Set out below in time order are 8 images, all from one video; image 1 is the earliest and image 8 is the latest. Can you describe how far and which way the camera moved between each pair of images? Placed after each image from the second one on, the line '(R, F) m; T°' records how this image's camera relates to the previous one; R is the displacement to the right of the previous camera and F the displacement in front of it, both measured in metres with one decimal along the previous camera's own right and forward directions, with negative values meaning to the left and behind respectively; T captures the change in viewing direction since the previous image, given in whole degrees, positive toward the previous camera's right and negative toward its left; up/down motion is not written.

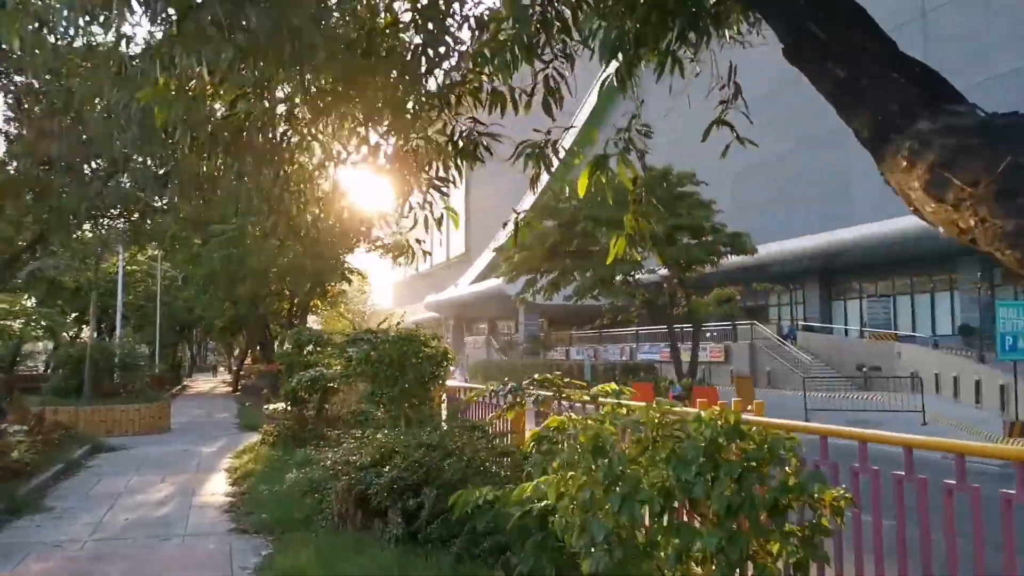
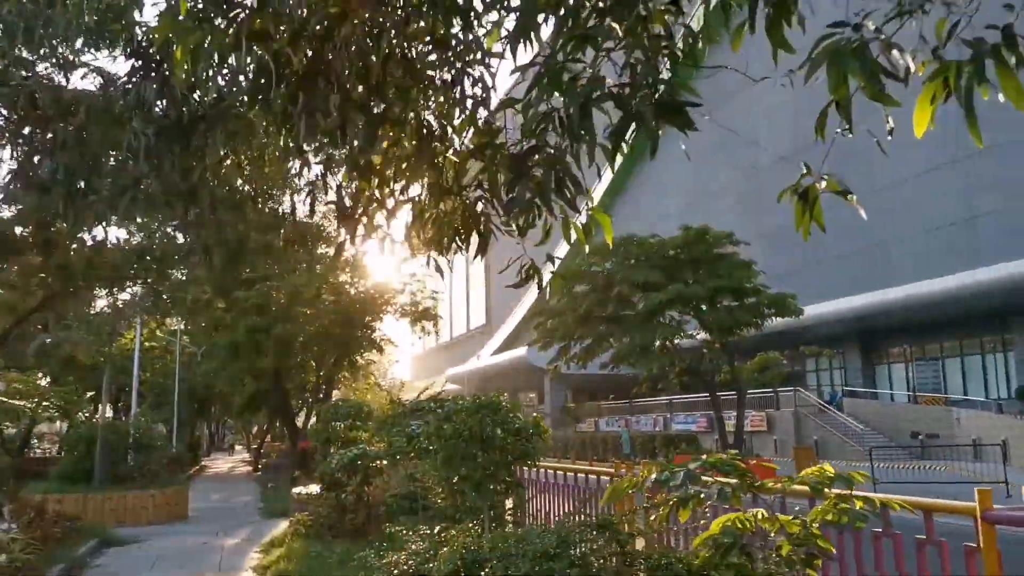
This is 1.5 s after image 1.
(-0.4, +1.0) m; -1°
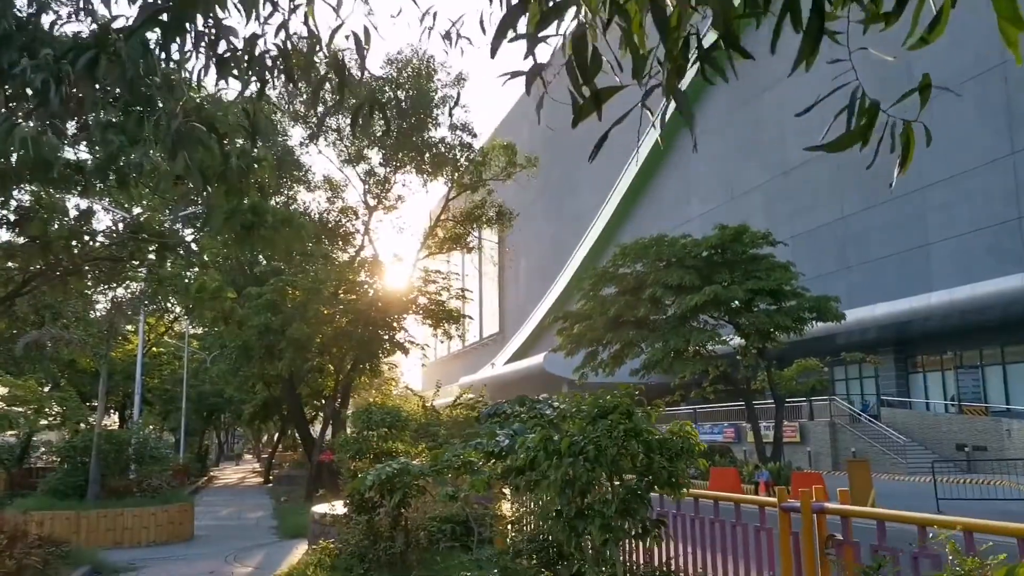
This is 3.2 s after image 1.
(-0.4, +1.2) m; -1°
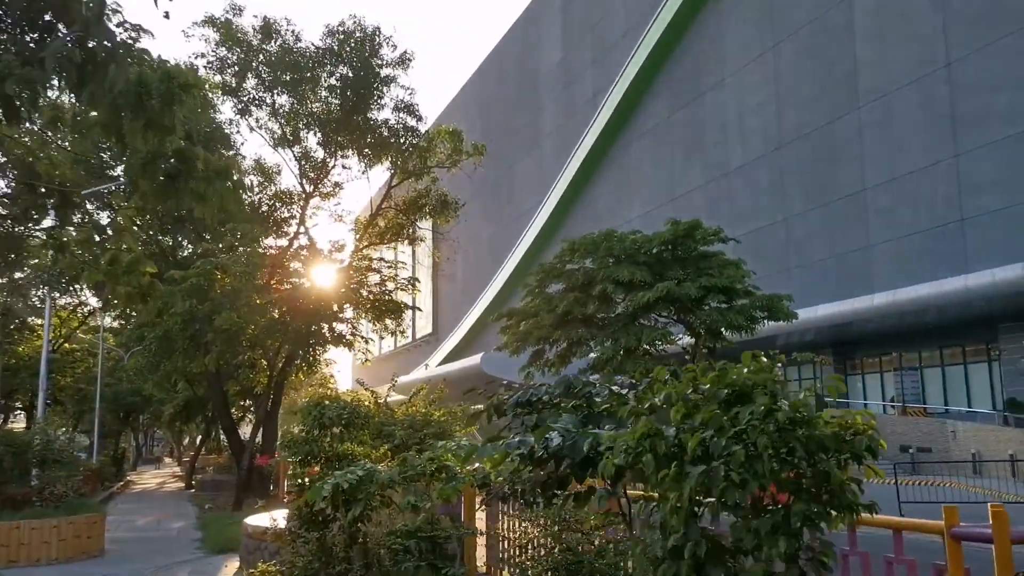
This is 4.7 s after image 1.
(-0.3, +1.0) m; +4°
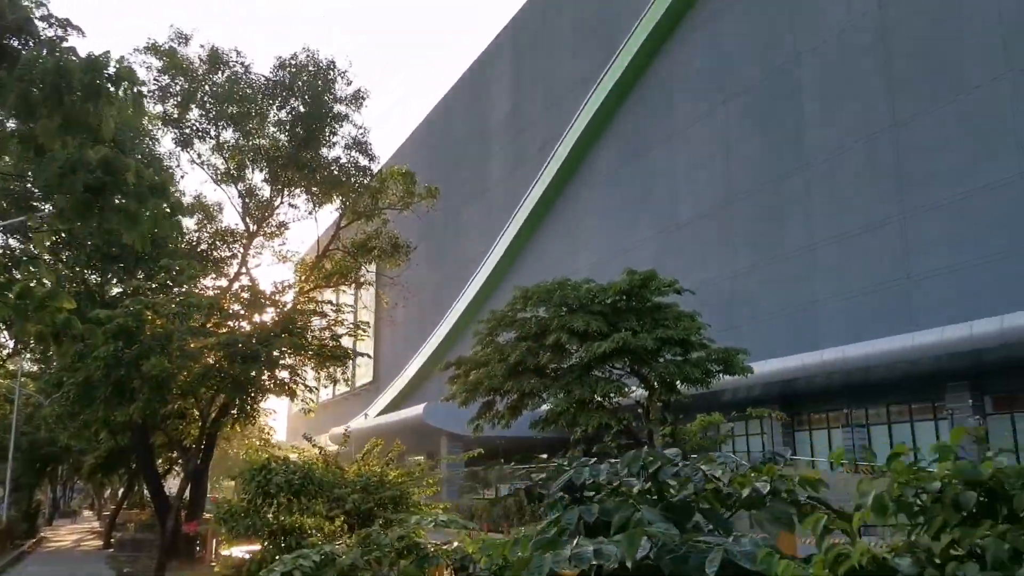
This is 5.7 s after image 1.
(-0.2, +0.7) m; +4°
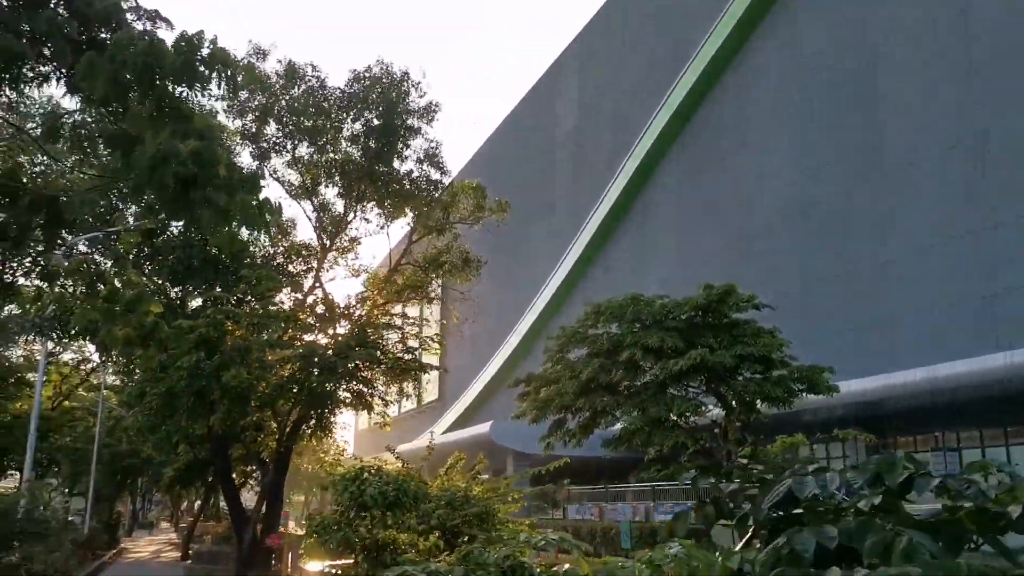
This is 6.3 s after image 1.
(-0.2, +0.3) m; -4°
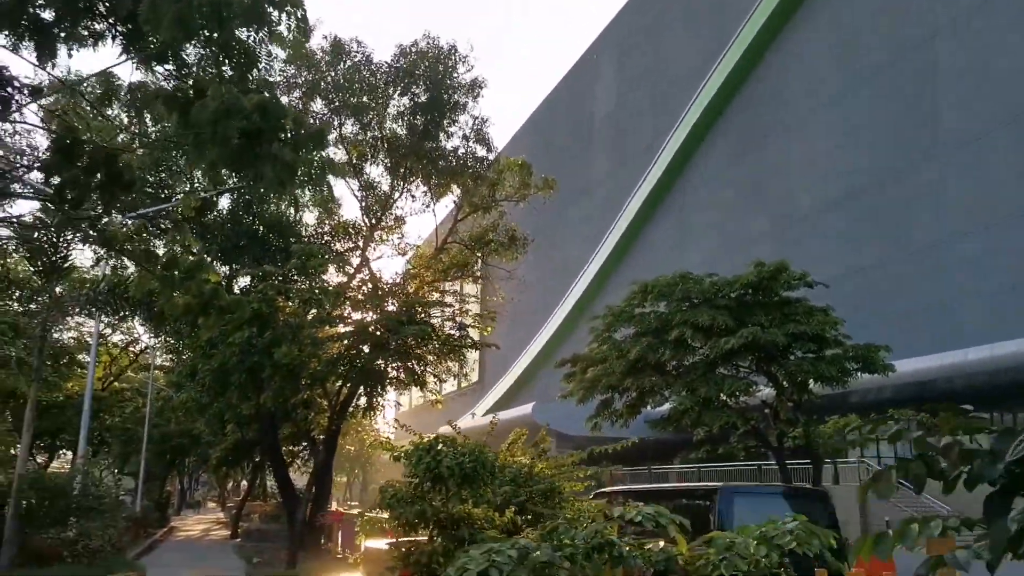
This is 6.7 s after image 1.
(-0.2, +0.2) m; -2°
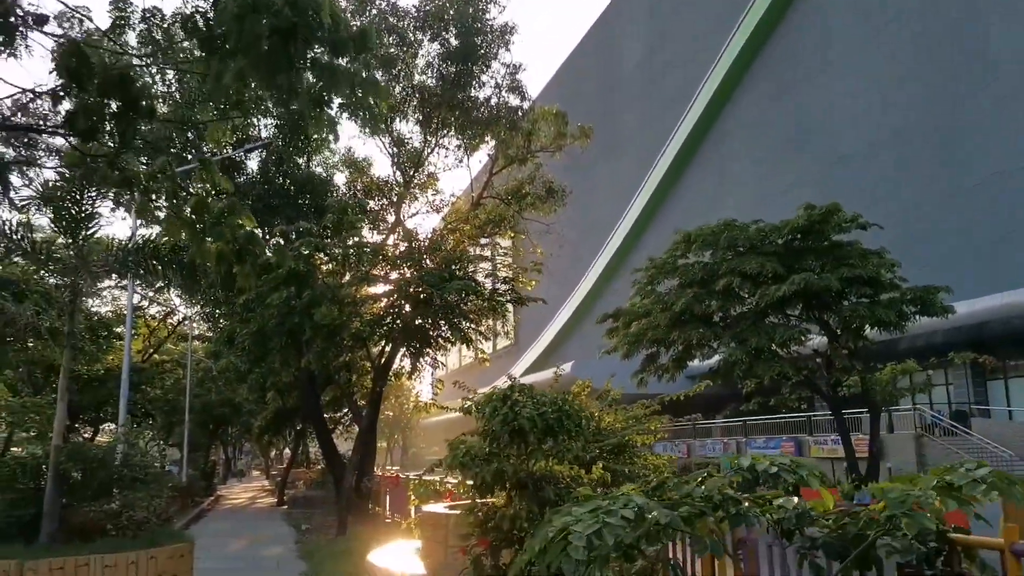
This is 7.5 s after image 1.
(-0.2, +0.5) m; -2°
